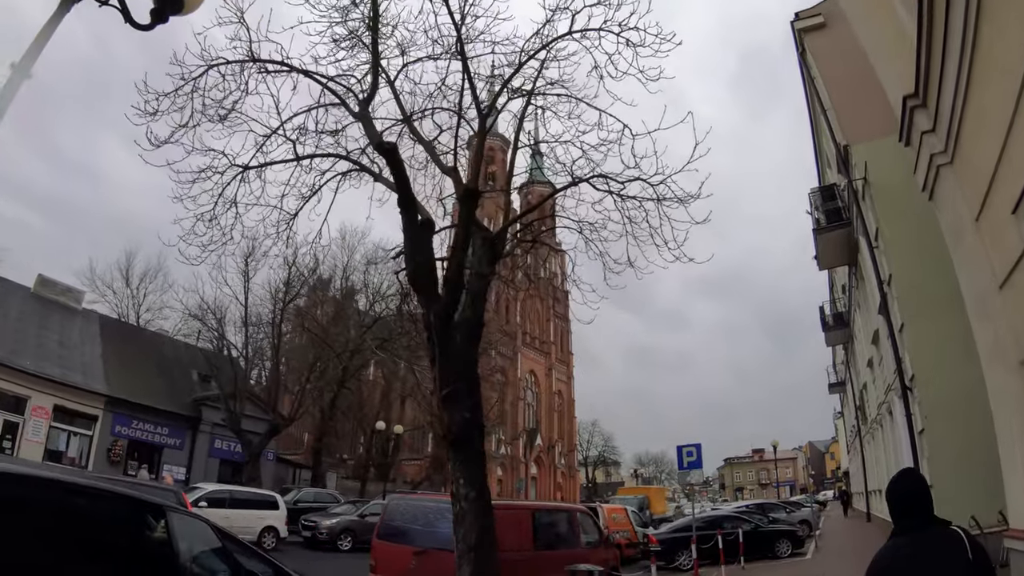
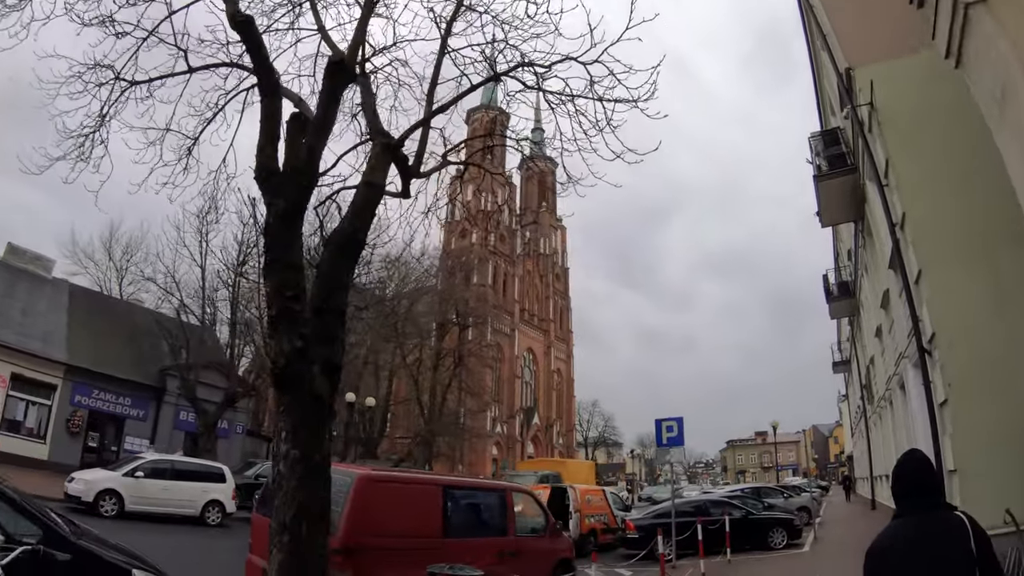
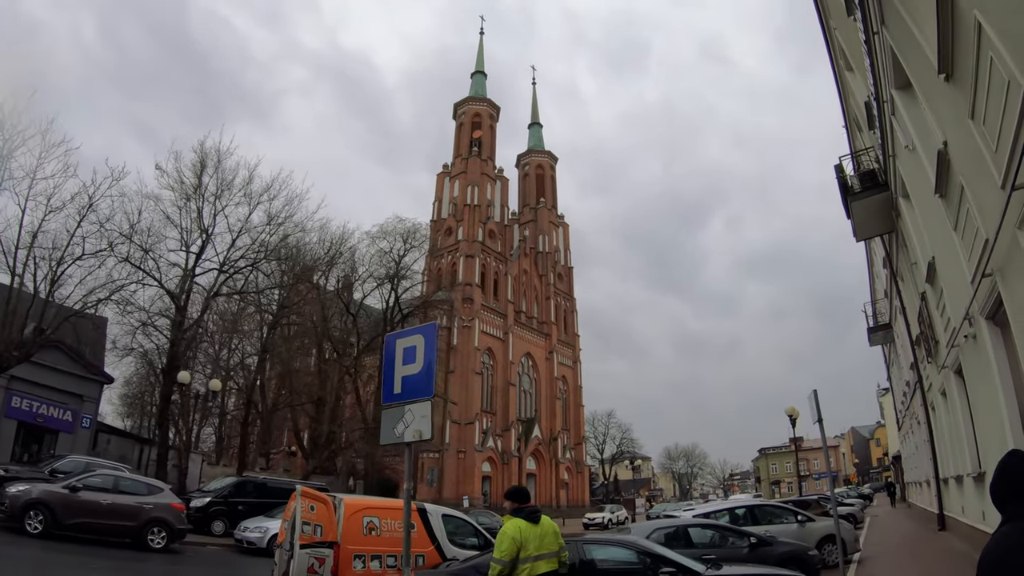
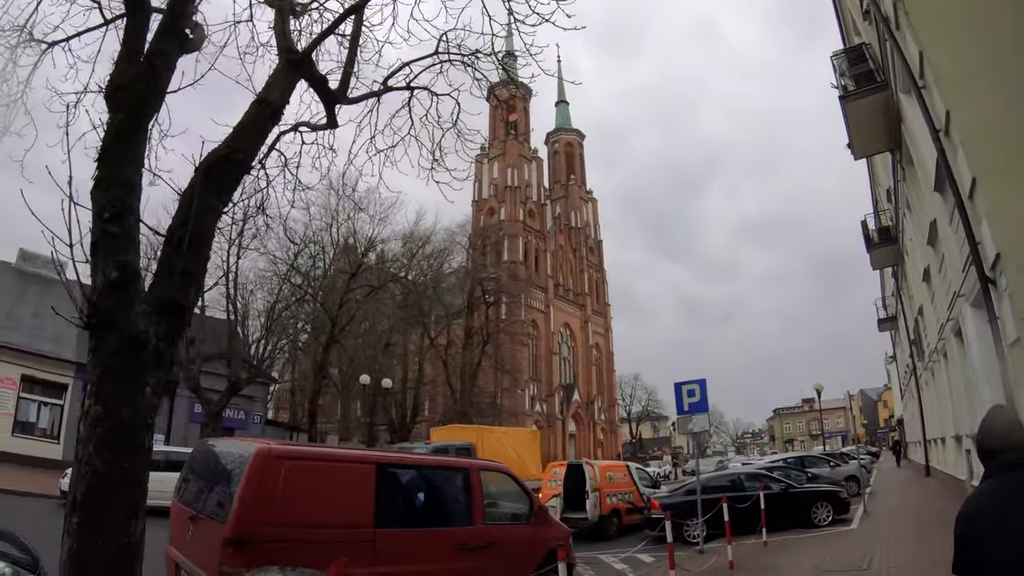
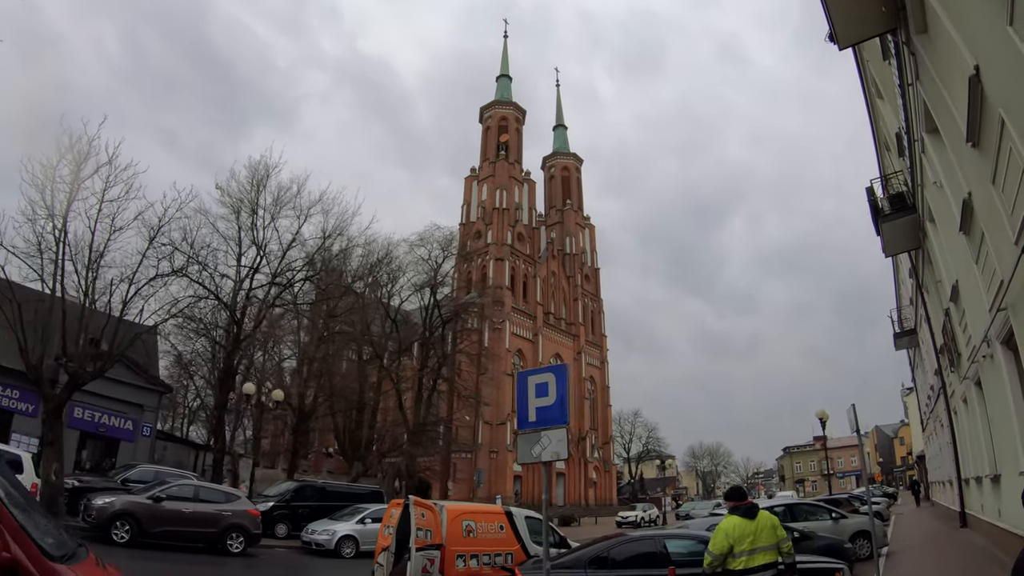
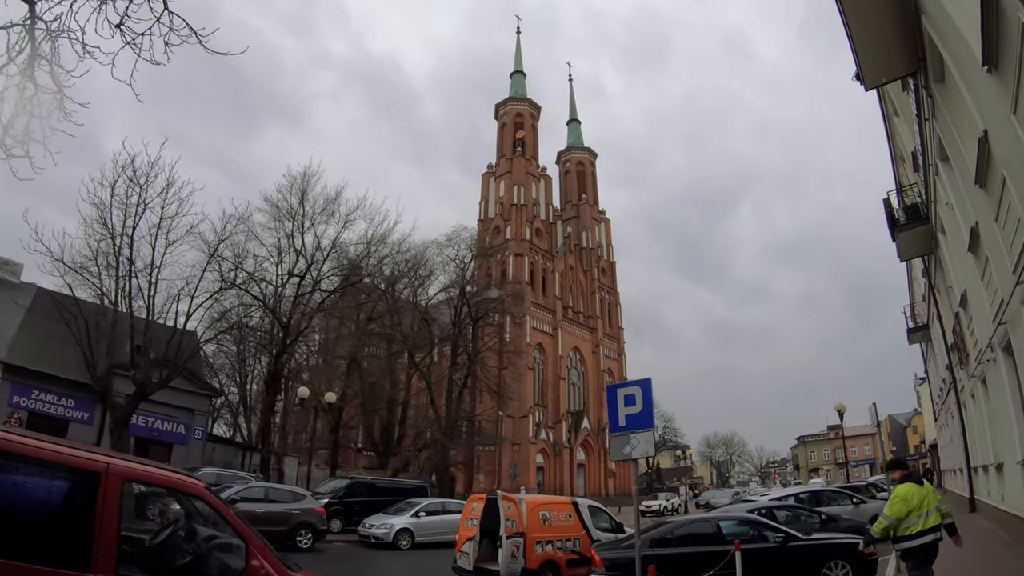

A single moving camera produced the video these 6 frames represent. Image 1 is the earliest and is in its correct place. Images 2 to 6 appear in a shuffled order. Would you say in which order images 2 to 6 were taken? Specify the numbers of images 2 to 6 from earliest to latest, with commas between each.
2, 4, 6, 5, 3
